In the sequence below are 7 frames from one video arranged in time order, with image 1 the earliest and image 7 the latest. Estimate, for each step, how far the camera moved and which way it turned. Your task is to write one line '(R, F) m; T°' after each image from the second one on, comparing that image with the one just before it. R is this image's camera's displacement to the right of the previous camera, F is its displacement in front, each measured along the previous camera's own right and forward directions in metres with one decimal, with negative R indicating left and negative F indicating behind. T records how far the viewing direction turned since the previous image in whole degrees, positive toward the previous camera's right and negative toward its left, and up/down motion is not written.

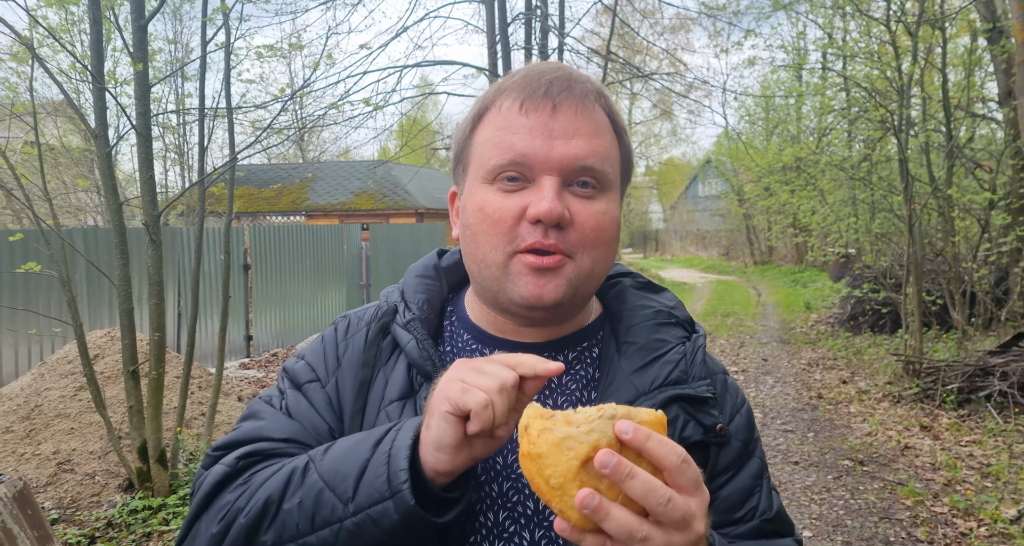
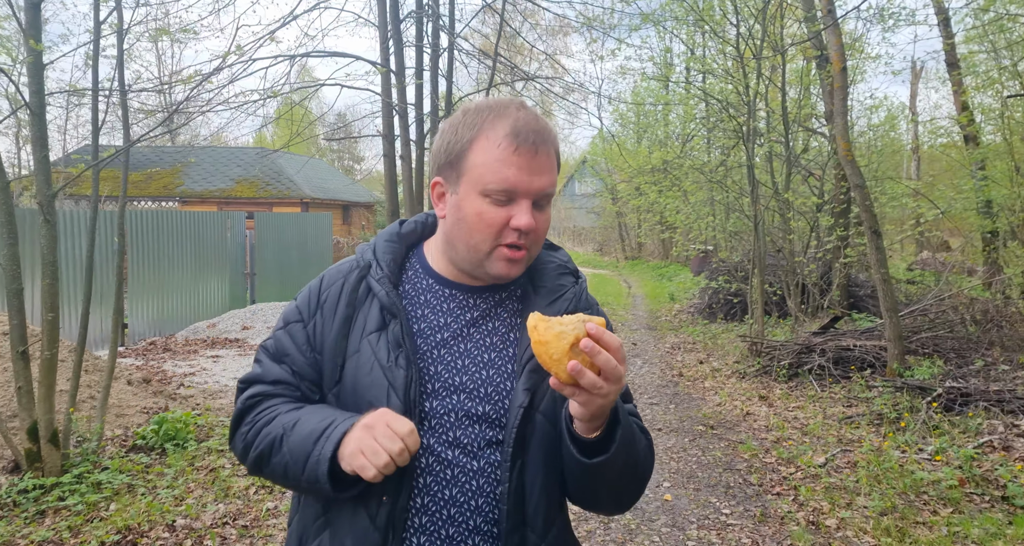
(-0.1, -0.3) m; +11°
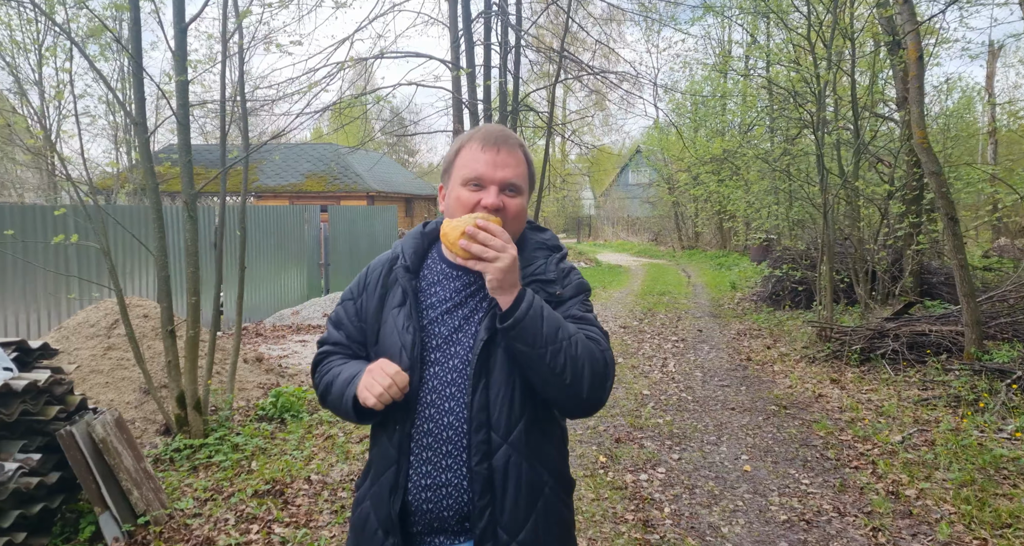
(-0.3, -0.4) m; -5°
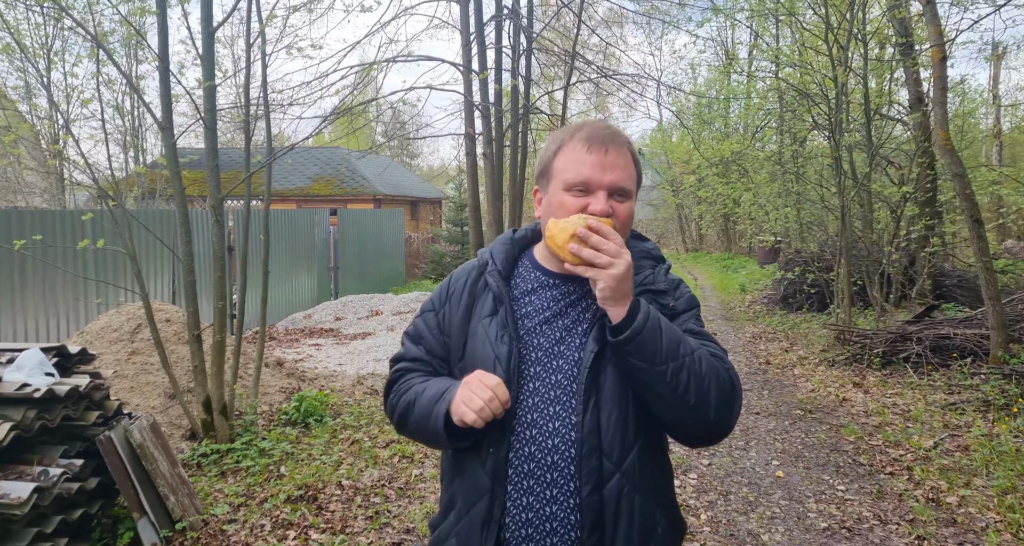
(-0.3, 0.0) m; 0°
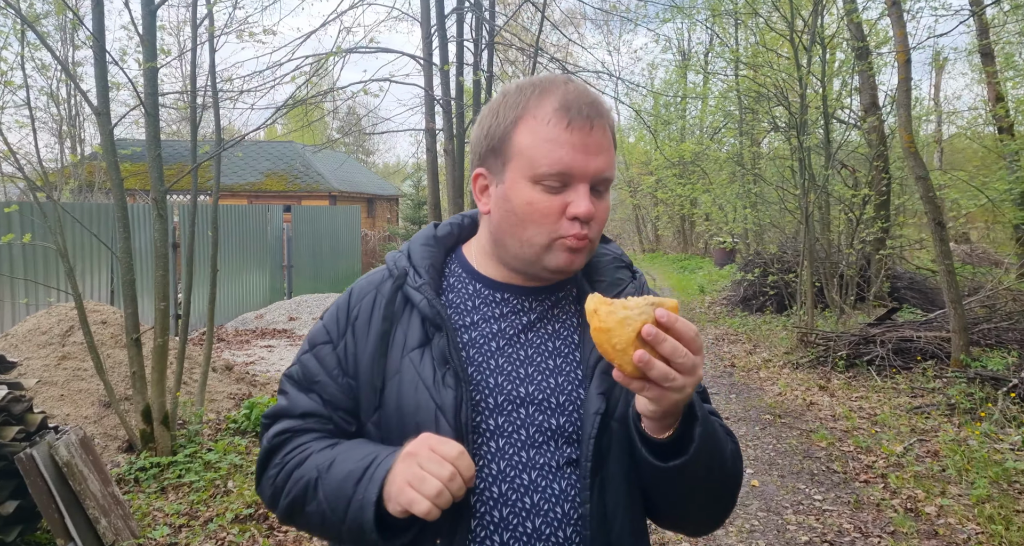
(-0.1, +0.3) m; +4°
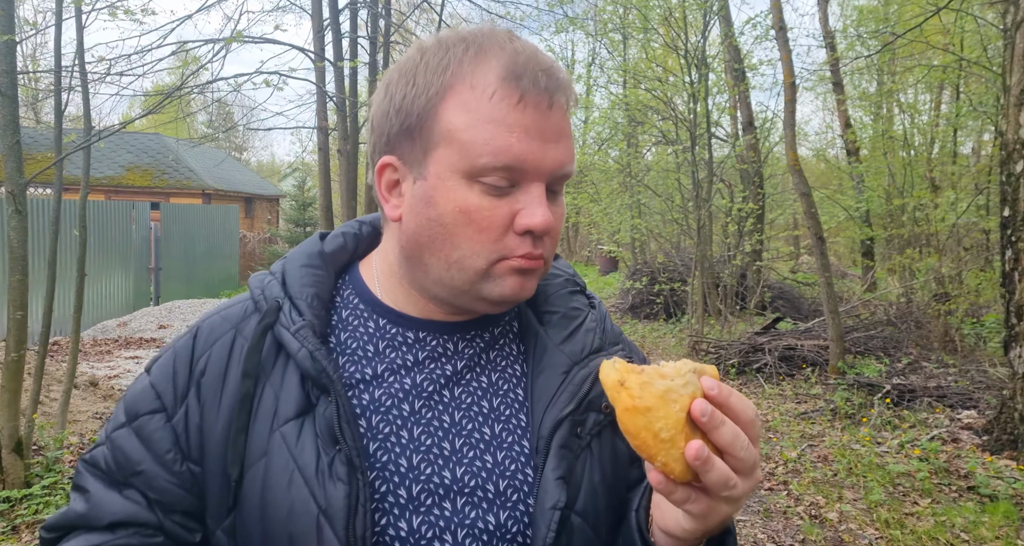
(-0.3, +0.2) m; +11°
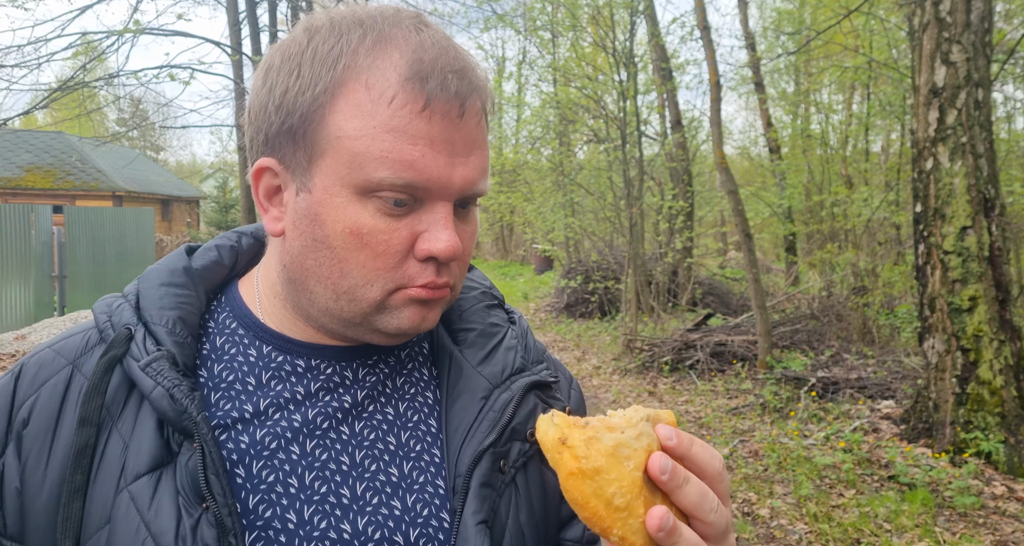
(+0.1, +0.2) m; +6°
